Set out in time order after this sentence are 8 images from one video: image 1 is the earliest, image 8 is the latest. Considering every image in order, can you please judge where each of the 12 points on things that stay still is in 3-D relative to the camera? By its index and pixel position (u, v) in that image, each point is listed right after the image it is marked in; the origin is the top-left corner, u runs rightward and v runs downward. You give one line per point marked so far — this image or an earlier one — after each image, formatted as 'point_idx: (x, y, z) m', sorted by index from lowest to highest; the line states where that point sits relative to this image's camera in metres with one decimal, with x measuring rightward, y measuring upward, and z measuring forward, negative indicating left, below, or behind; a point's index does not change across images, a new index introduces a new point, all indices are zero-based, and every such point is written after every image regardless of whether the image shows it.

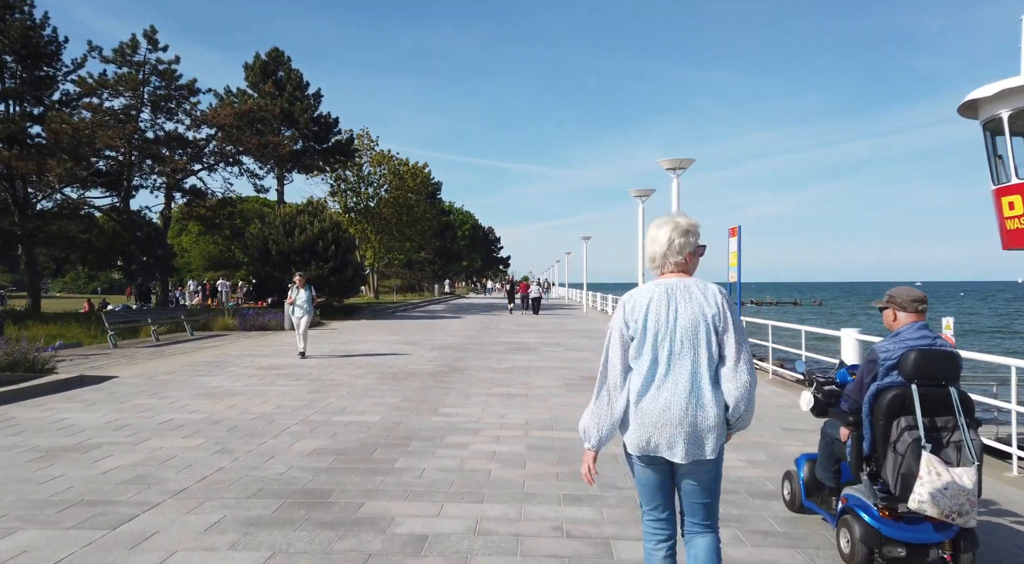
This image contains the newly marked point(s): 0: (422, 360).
0: (-1.7, -1.5, +13.9) m
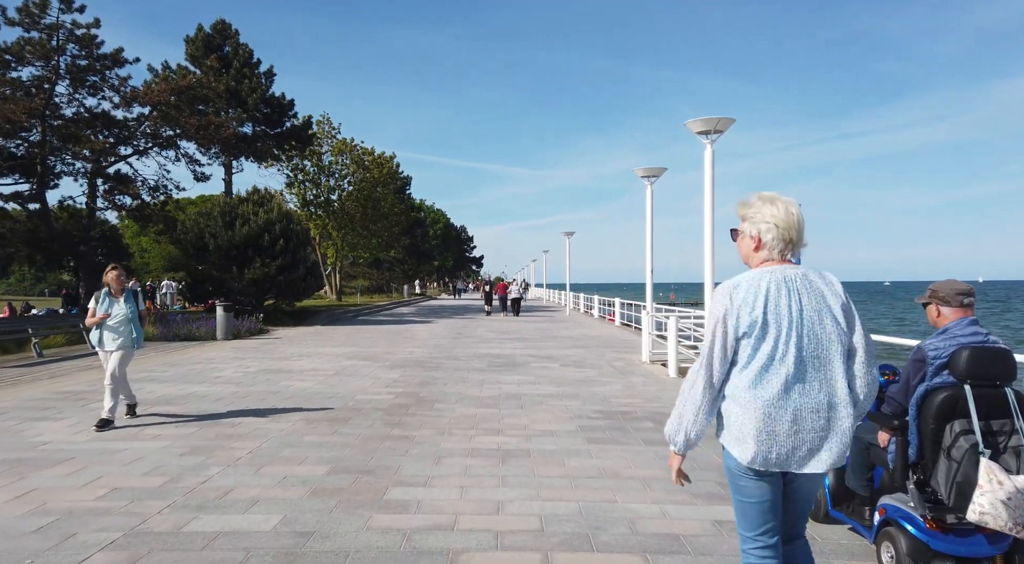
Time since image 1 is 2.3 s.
0: (-2.0, -1.5, +10.4) m
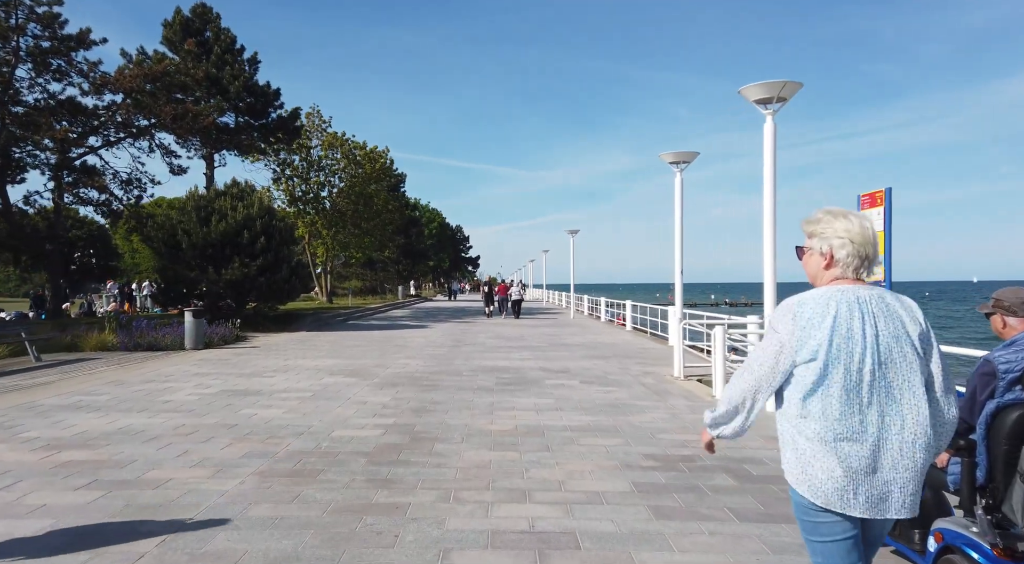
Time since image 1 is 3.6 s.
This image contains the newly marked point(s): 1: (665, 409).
0: (-1.8, -1.5, +8.4) m
1: (+1.9, -1.6, +8.8) m
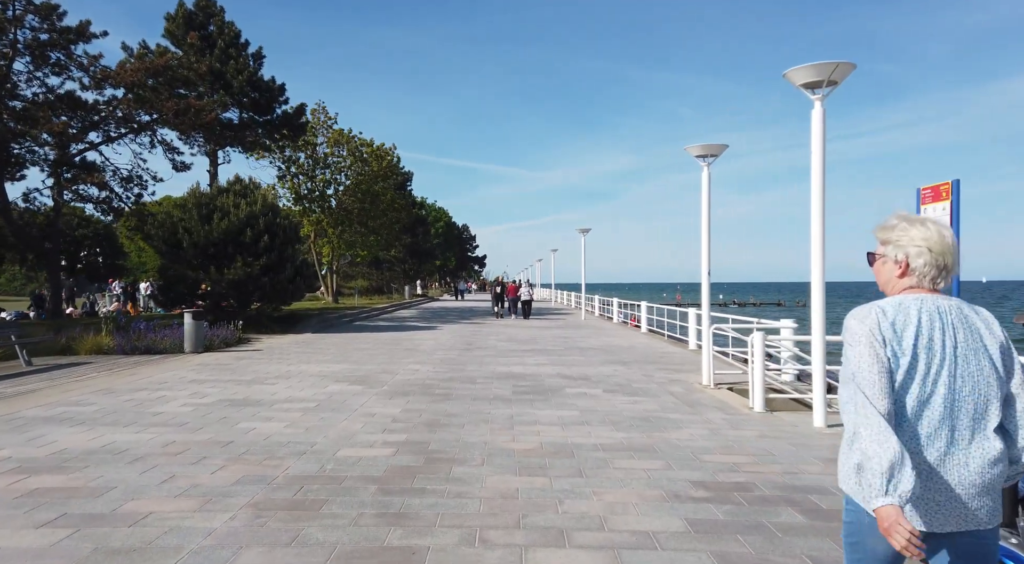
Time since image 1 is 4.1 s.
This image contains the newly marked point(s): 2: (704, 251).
0: (-1.5, -1.6, +7.6) m
1: (+2.1, -1.6, +8.1) m
2: (+3.3, +0.5, +12.3) m
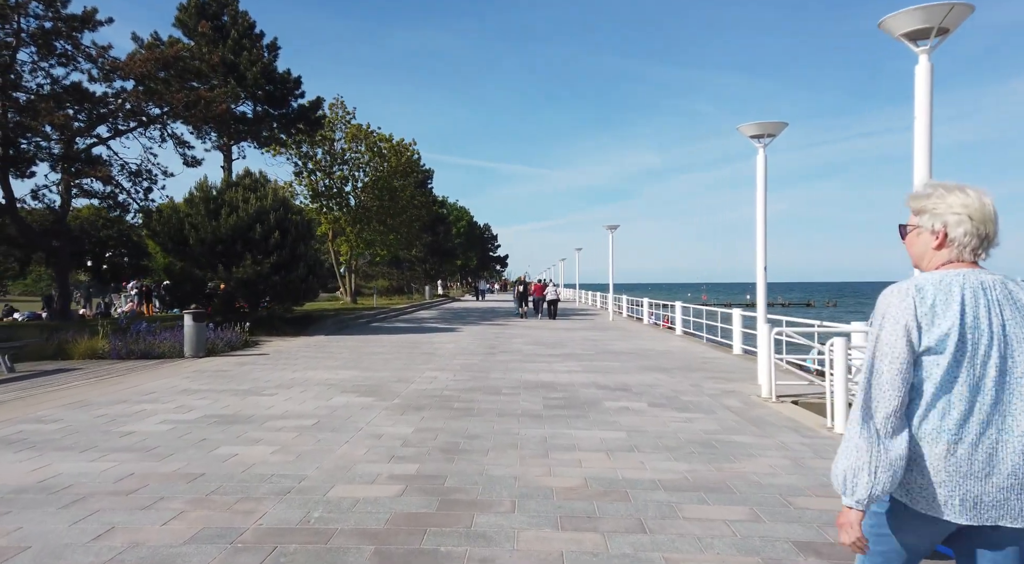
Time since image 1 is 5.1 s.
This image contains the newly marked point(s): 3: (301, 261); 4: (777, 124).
0: (-1.2, -1.5, +6.3) m
1: (+2.4, -1.6, +6.6) m
2: (+3.7, +0.6, +10.8) m
3: (-5.8, +0.6, +19.7) m
4: (+4.1, +2.4, +11.0) m
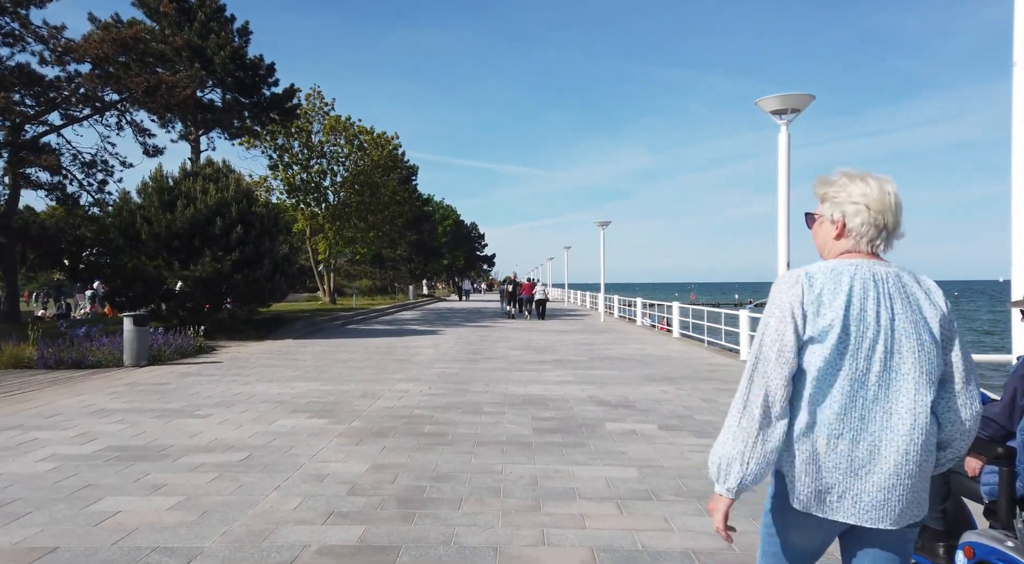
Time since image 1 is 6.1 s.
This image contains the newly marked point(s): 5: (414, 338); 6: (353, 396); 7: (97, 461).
0: (-1.3, -1.5, +4.7) m
1: (+2.3, -1.5, +5.1) m
2: (+3.5, +0.6, +9.3) m
3: (-6.2, +0.6, +18.1) m
4: (+3.9, +2.5, +9.5) m
5: (-2.6, -1.5, +19.1) m
6: (-2.1, -1.5, +9.5) m
7: (-3.4, -1.5, +5.9) m
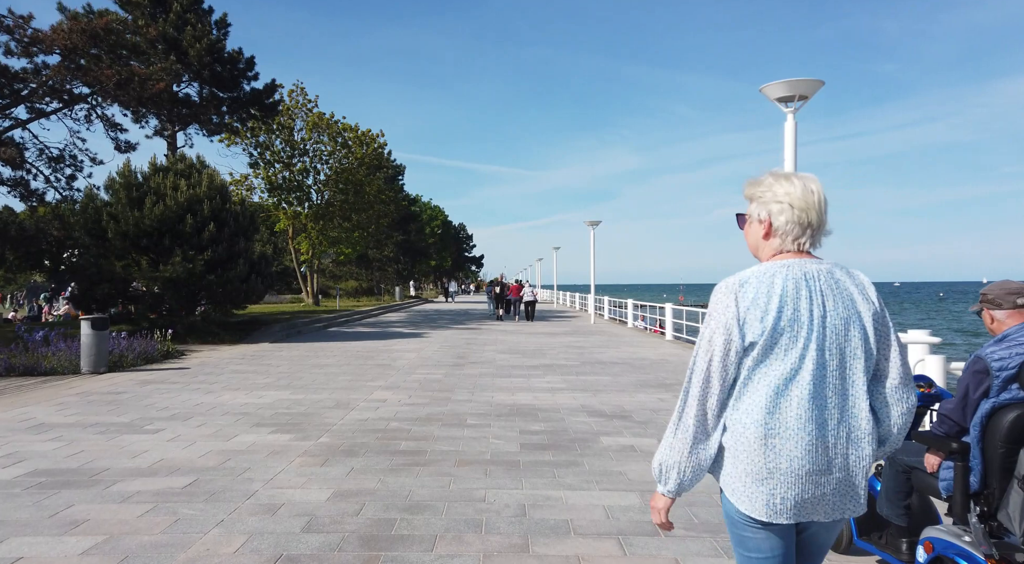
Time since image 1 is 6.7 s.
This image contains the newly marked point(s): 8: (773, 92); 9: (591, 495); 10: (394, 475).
0: (-1.4, -1.5, +3.9) m
1: (+2.2, -1.5, +4.4) m
2: (+3.4, +0.6, +8.6) m
3: (-6.5, +0.6, +17.2) m
4: (+3.7, +2.5, +8.8) m
5: (-2.9, -1.5, +18.3) m
6: (-2.2, -1.5, +8.7) m
7: (-3.5, -1.5, +5.1) m
8: (+3.3, +2.4, +8.9) m
9: (+0.6, -1.5, +5.1) m
10: (-0.9, -1.5, +5.6) m
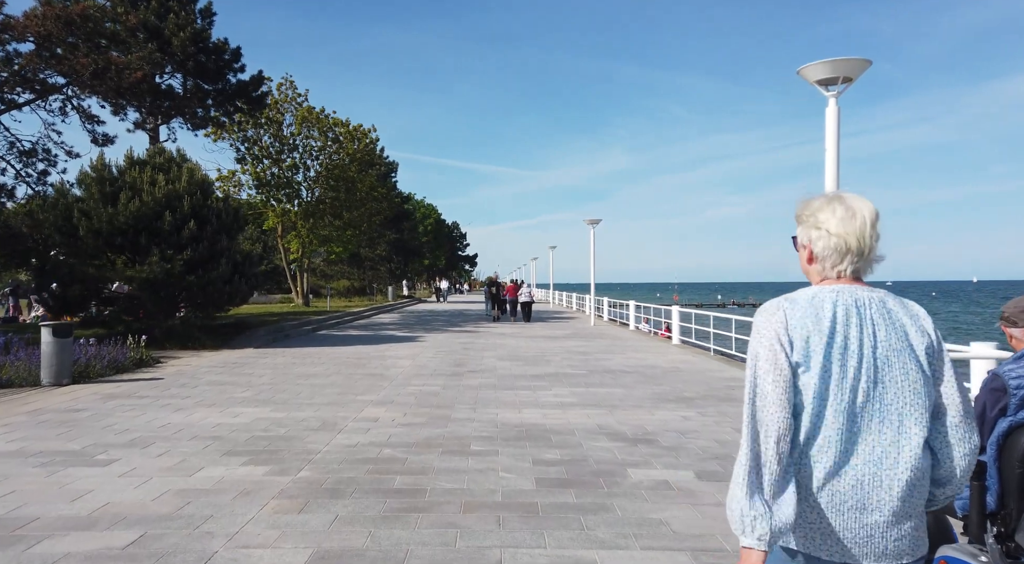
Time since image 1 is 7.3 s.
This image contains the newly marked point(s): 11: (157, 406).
0: (-1.3, -1.6, +2.9) m
1: (+2.3, -1.6, +3.4) m
2: (+3.4, +0.5, +7.6) m
3: (-6.5, +0.5, +16.1) m
4: (+3.8, +2.4, +7.8) m
5: (-3.0, -1.5, +17.3) m
6: (-2.2, -1.5, +7.6) m
7: (-3.4, -1.5, +4.1) m
8: (+3.3, +2.3, +7.9) m
9: (+0.7, -1.6, +4.1) m
10: (-0.8, -1.6, +4.6) m
11: (-4.4, -1.5, +9.0) m
